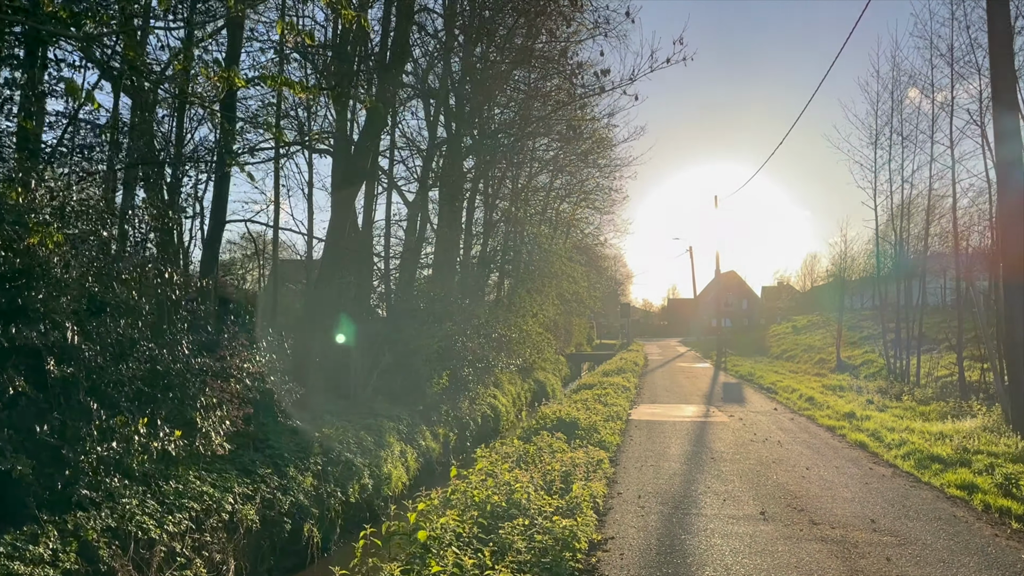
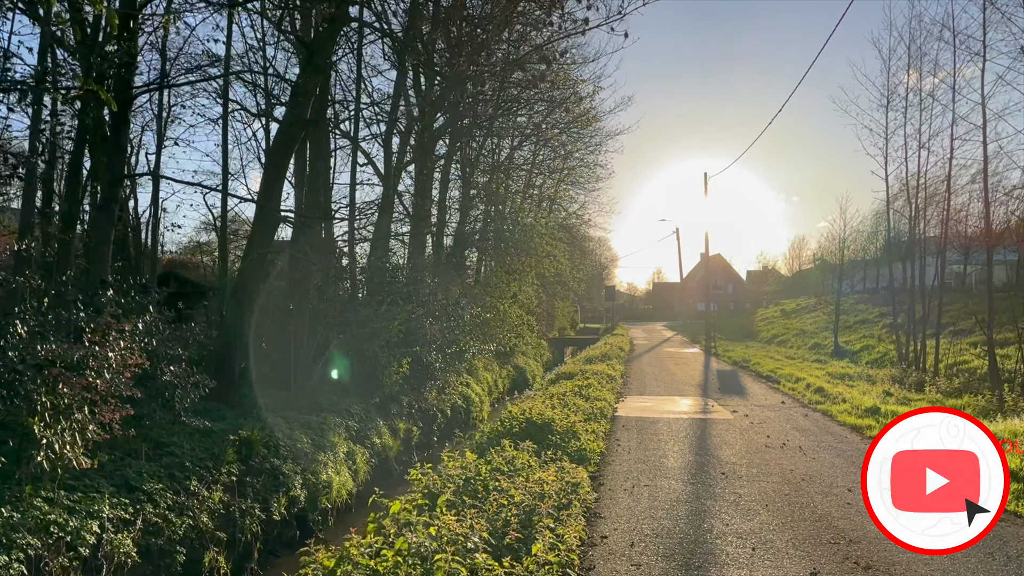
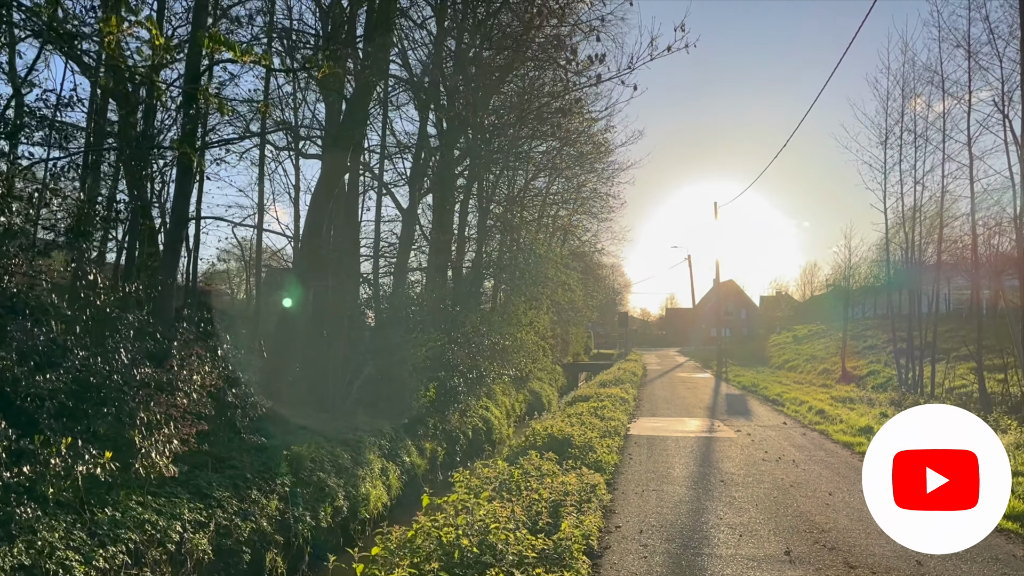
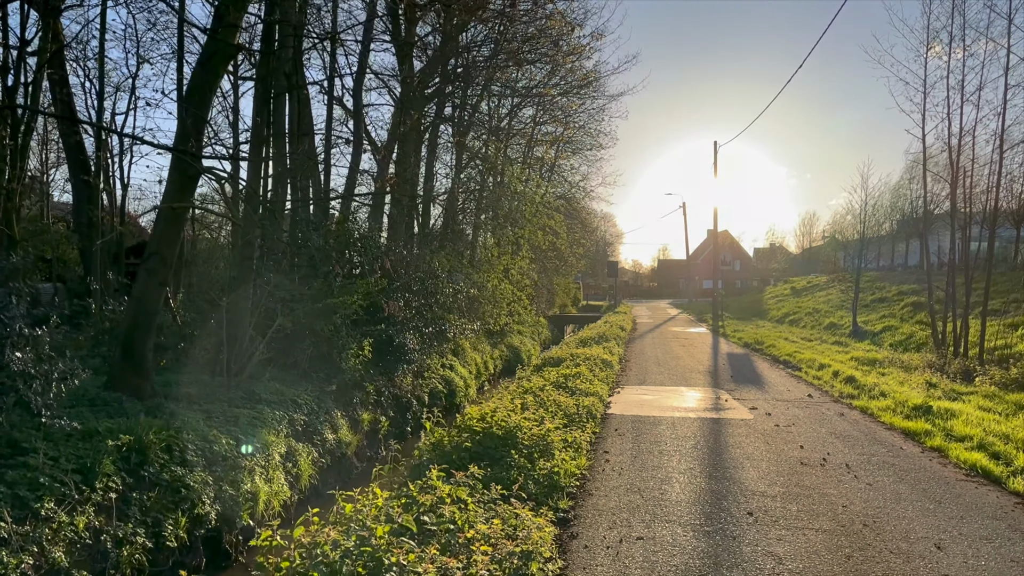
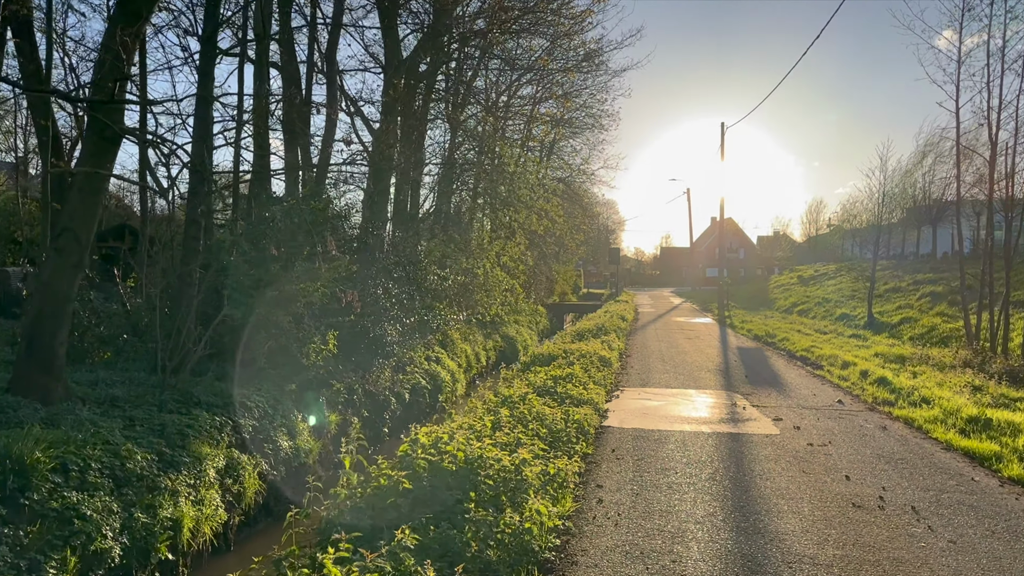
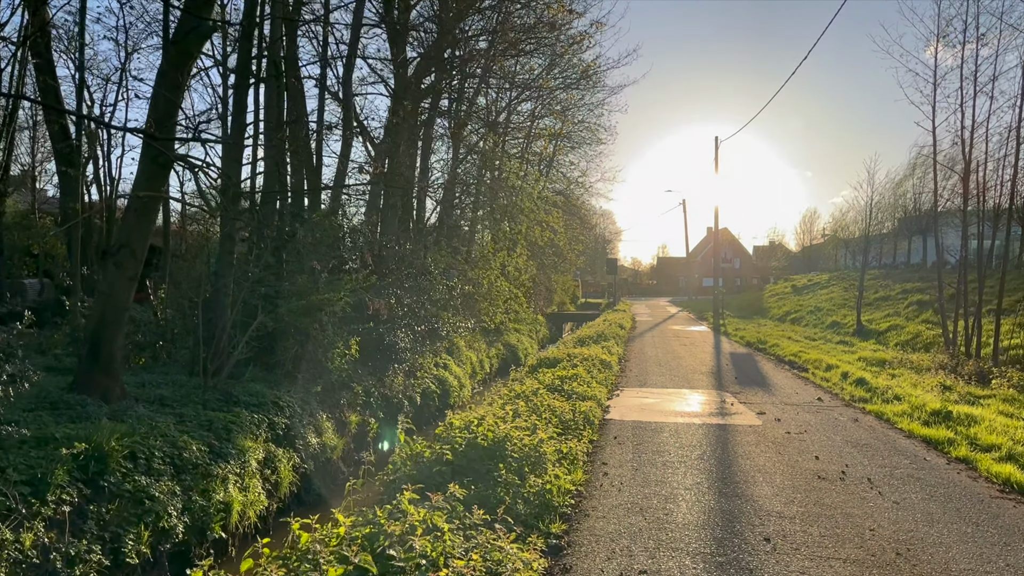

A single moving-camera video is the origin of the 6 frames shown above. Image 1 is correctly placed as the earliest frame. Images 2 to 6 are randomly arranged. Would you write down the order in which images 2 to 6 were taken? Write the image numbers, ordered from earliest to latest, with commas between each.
3, 2, 4, 6, 5
